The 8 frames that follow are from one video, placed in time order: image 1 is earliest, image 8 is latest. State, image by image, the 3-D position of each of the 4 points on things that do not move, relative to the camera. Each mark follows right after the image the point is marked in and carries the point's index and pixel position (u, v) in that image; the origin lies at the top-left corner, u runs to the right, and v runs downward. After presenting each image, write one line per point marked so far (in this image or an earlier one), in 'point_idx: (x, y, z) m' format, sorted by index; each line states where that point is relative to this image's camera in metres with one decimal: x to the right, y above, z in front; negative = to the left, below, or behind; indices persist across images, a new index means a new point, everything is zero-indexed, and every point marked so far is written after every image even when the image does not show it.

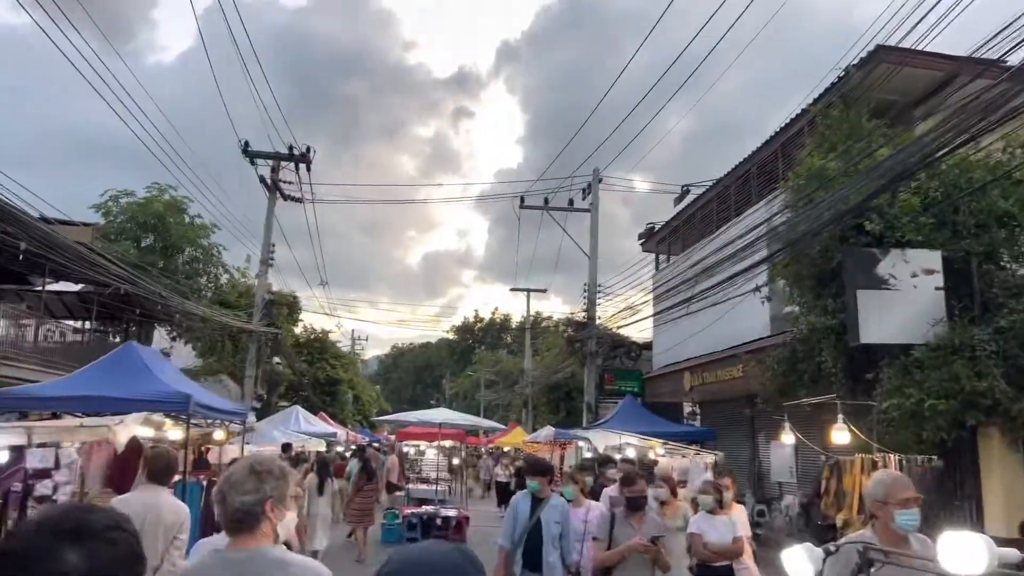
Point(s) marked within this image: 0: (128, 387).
0: (-4.5, -1.2, +9.5) m
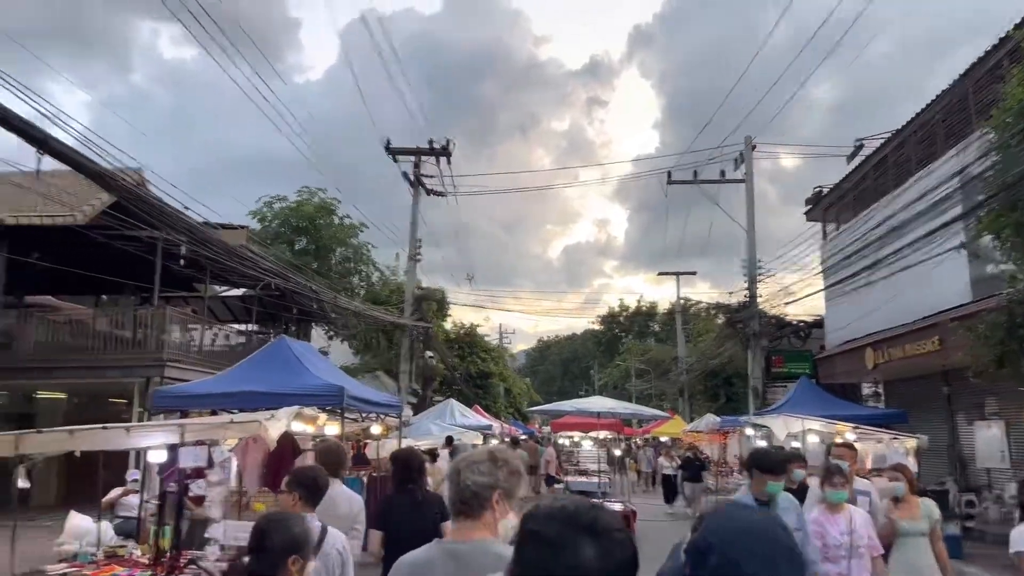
0: (-2.6, -1.1, +9.1) m
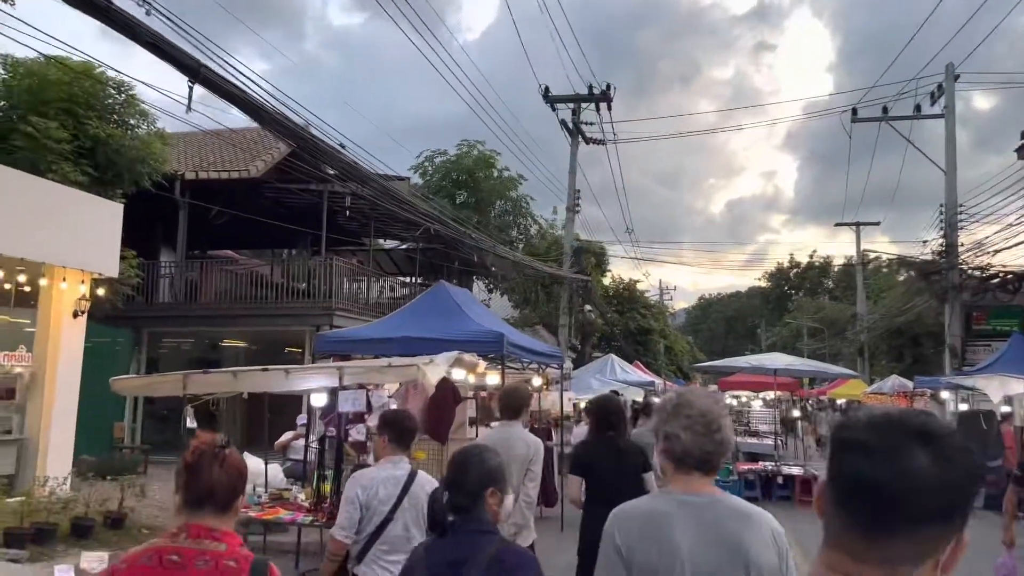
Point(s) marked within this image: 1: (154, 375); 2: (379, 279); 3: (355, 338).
0: (-0.8, -0.4, +8.8) m
1: (-3.0, -0.7, +6.8) m
2: (-3.2, +0.2, +19.2) m
3: (-1.7, -0.5, +8.7) m
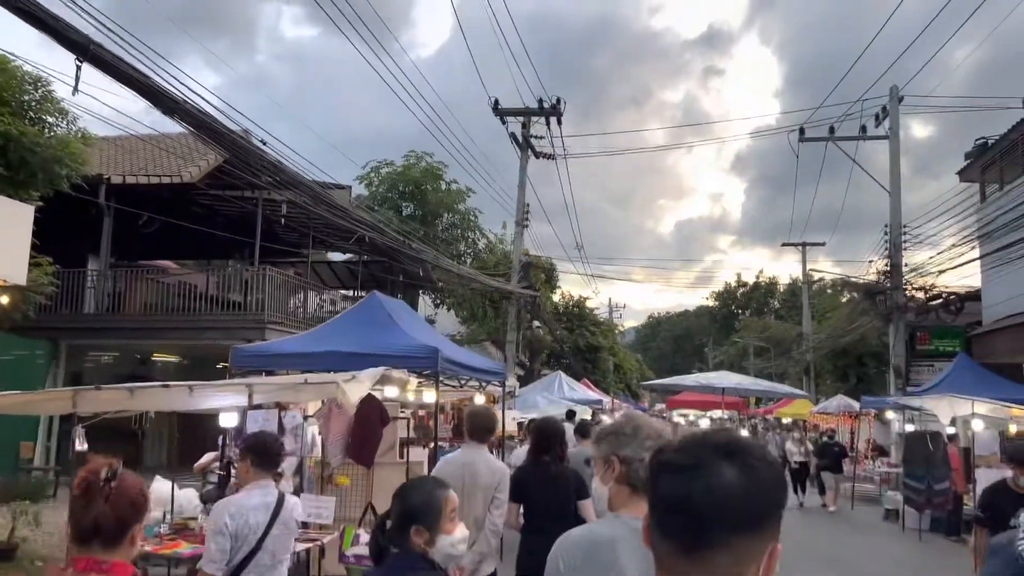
0: (-1.4, -0.5, +8.2) m
1: (-3.6, -0.8, +6.1) m
2: (-4.4, -0.1, +18.5) m
3: (-2.3, -0.6, +8.0) m
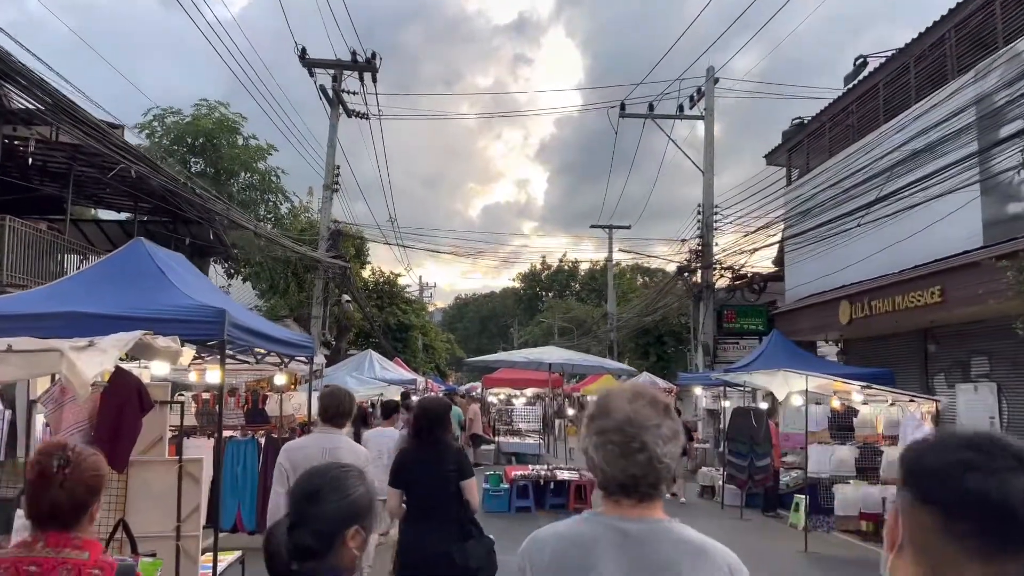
0: (-2.9, -0.1, +6.1) m
1: (-4.5, -0.4, +3.6) m
2: (-8.2, +0.7, +15.4) m
3: (-3.7, -0.2, +5.8) m
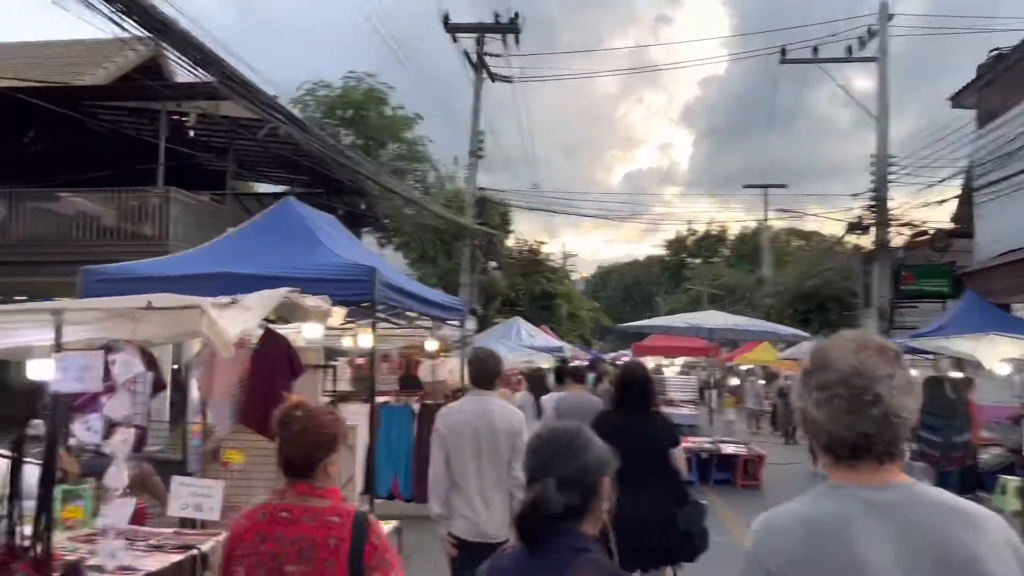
0: (-1.7, +0.2, +5.9) m
1: (-3.7, -0.2, +3.7) m
2: (-5.3, +1.2, +15.9) m
3: (-2.5, +0.1, +5.7) m
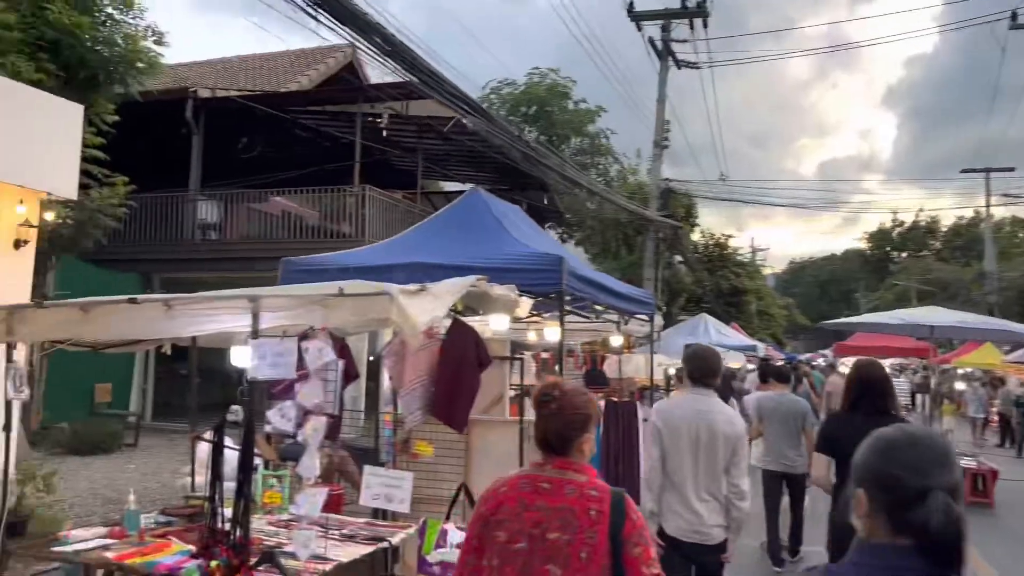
0: (-0.3, +0.2, +5.7) m
1: (-2.7, -0.1, +4.0) m
2: (-1.7, +1.3, +16.3) m
3: (-1.2, +0.2, +5.8) m
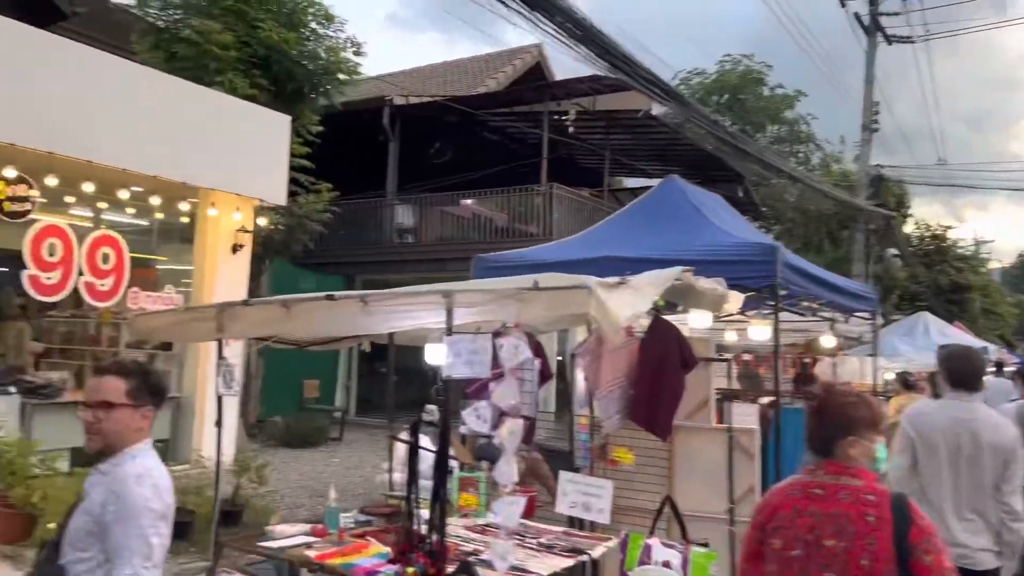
0: (+1.0, +0.3, +5.3) m
1: (-1.7, -0.1, +4.2) m
2: (+2.1, +1.4, +16.0) m
3: (+0.1, +0.2, +5.5) m
